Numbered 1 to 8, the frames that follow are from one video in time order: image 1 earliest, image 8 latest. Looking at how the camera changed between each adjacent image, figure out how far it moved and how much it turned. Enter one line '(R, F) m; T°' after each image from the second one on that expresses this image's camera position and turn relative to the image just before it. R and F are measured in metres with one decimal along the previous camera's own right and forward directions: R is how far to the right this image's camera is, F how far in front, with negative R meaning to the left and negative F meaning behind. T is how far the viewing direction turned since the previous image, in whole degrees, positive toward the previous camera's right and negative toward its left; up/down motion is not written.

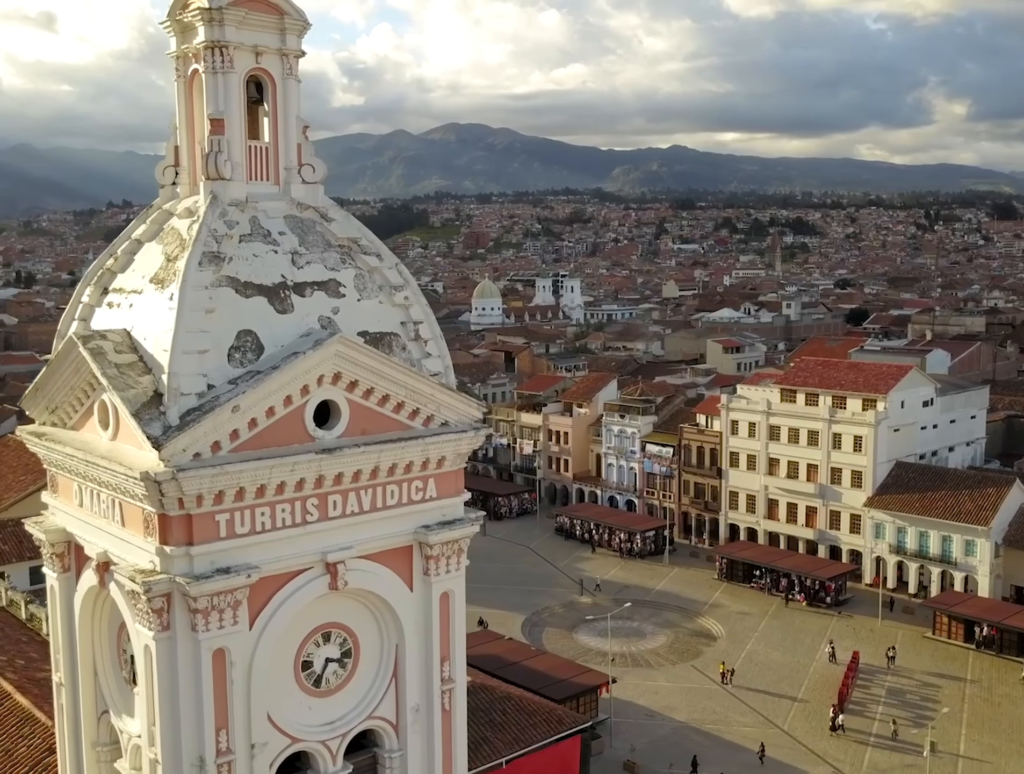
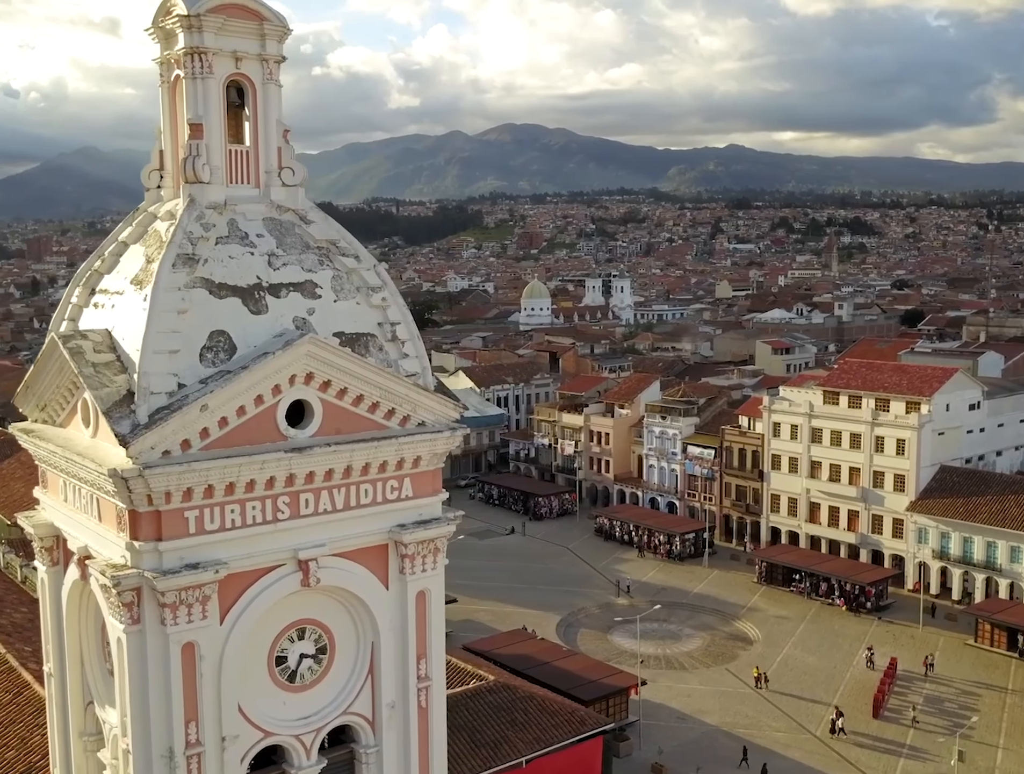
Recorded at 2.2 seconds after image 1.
(+0.8, -0.1) m; -3°
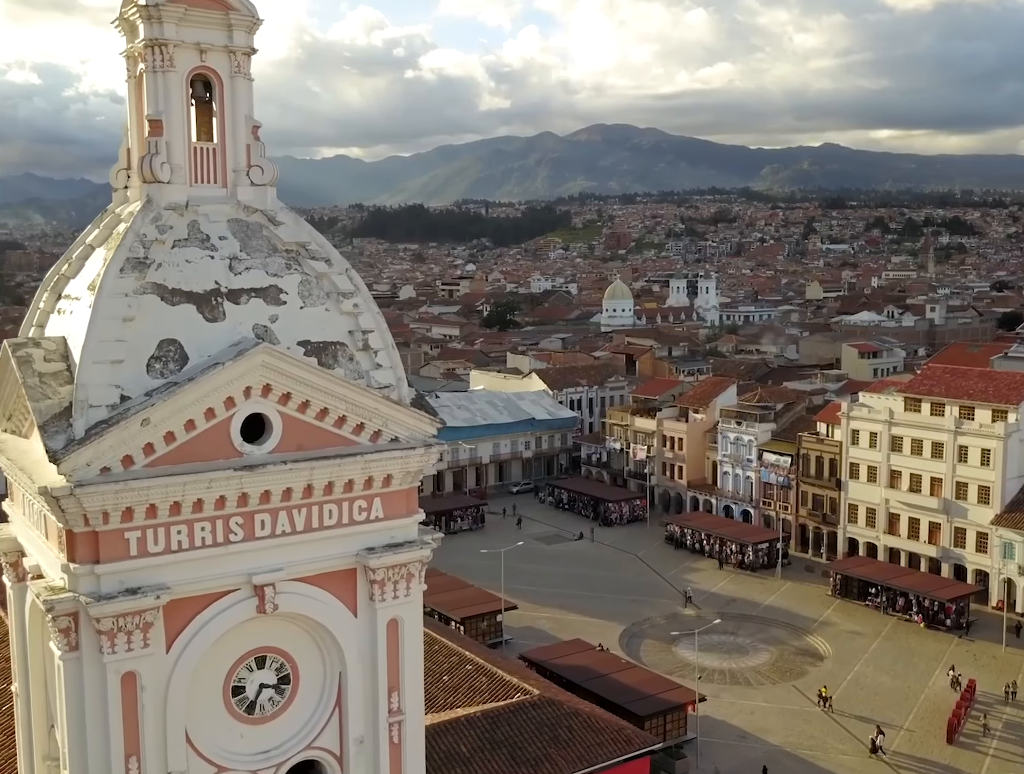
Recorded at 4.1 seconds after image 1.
(+1.1, +0.9) m; -5°
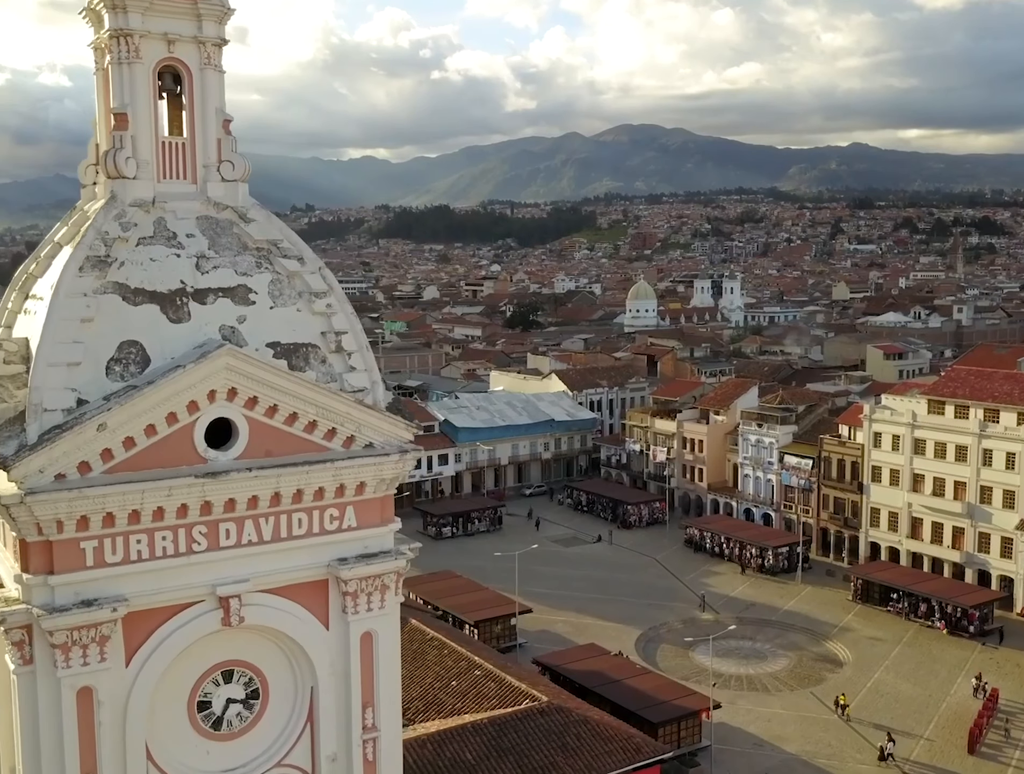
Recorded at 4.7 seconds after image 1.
(+0.4, +0.5) m; -1°
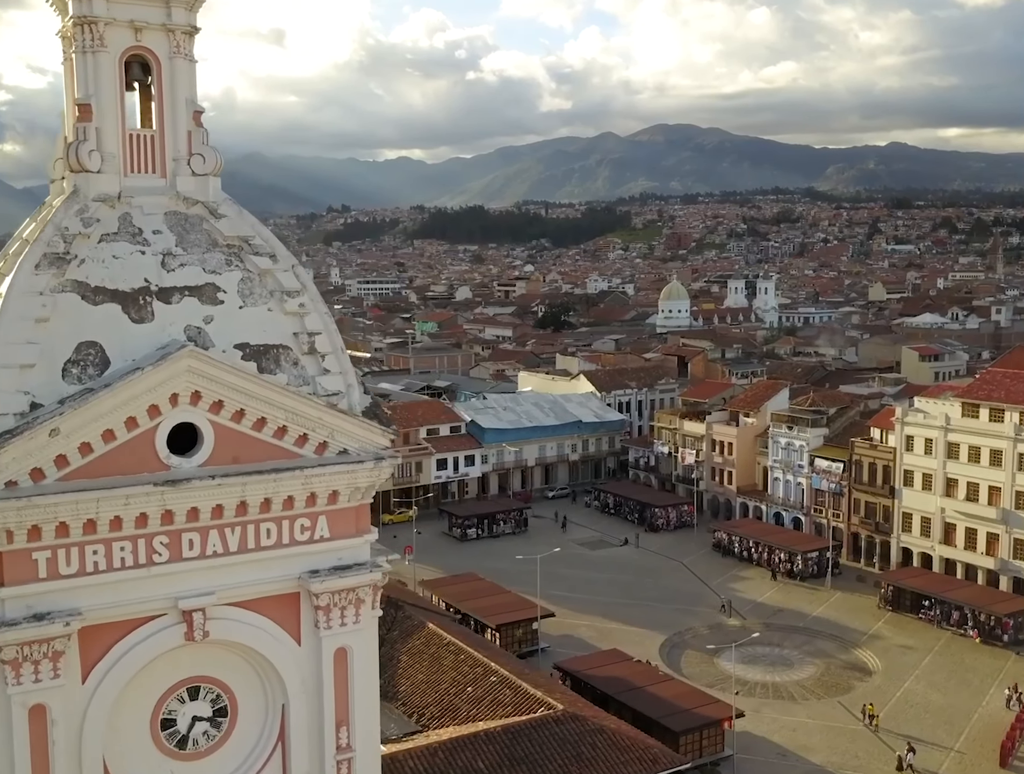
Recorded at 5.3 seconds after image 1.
(+0.5, +0.6) m; -2°
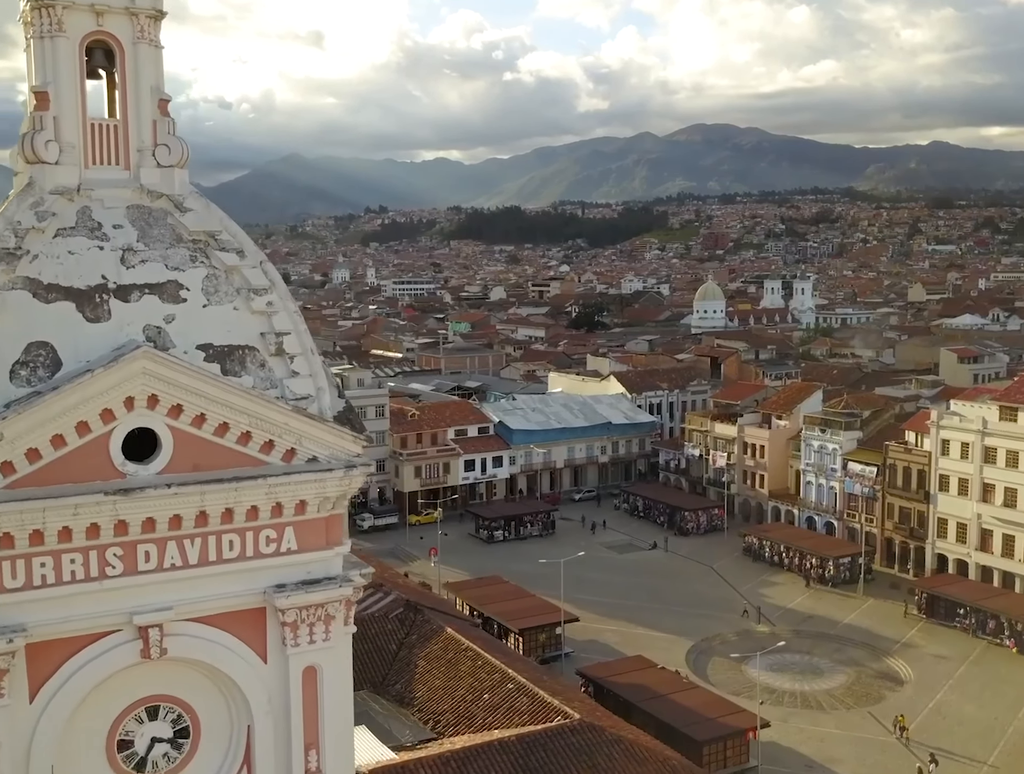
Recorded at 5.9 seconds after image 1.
(+0.5, +0.6) m; -2°
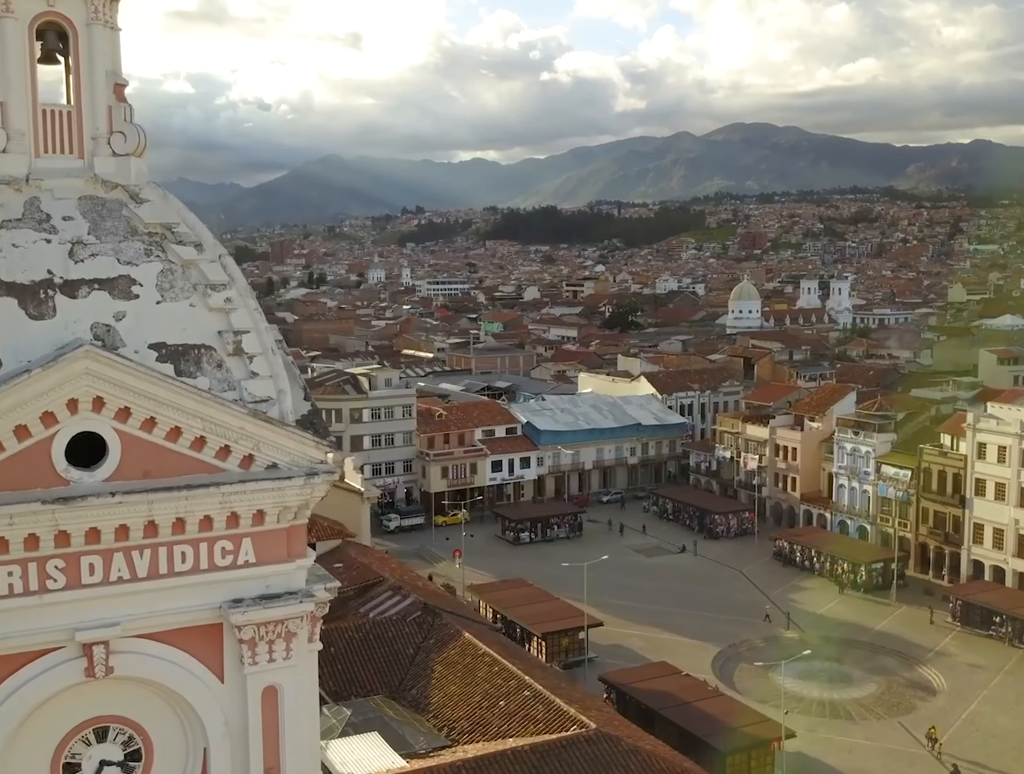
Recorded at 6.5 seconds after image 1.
(+0.5, +0.6) m; -2°
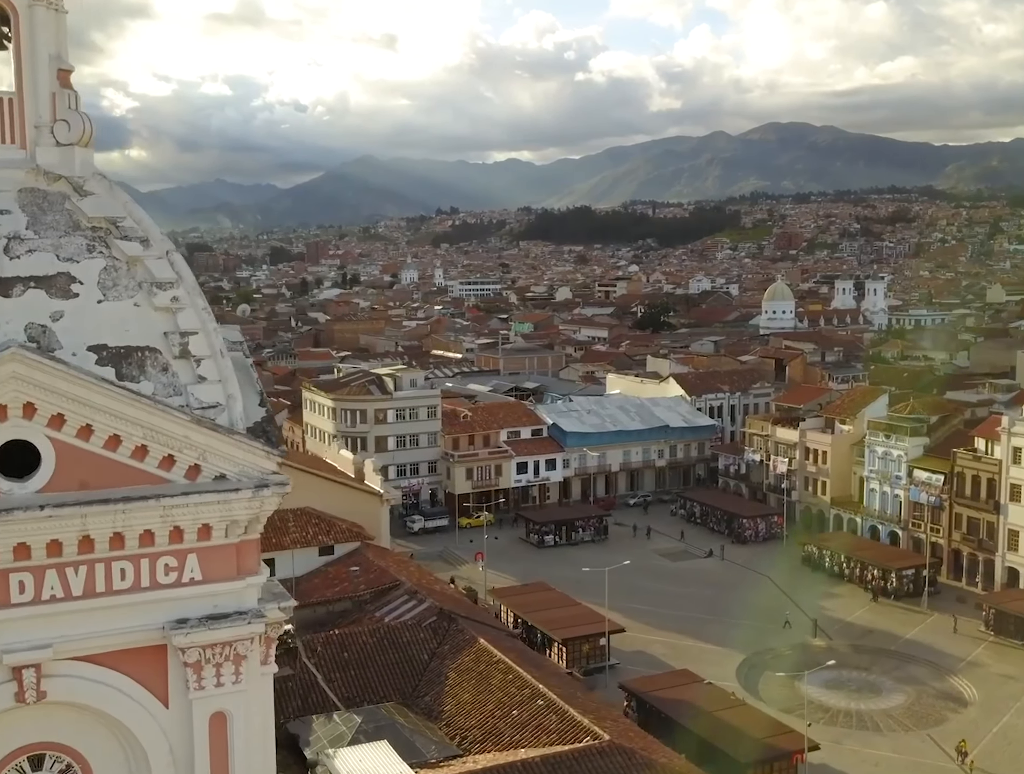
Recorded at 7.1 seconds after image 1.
(+0.5, +0.7) m; -2°
